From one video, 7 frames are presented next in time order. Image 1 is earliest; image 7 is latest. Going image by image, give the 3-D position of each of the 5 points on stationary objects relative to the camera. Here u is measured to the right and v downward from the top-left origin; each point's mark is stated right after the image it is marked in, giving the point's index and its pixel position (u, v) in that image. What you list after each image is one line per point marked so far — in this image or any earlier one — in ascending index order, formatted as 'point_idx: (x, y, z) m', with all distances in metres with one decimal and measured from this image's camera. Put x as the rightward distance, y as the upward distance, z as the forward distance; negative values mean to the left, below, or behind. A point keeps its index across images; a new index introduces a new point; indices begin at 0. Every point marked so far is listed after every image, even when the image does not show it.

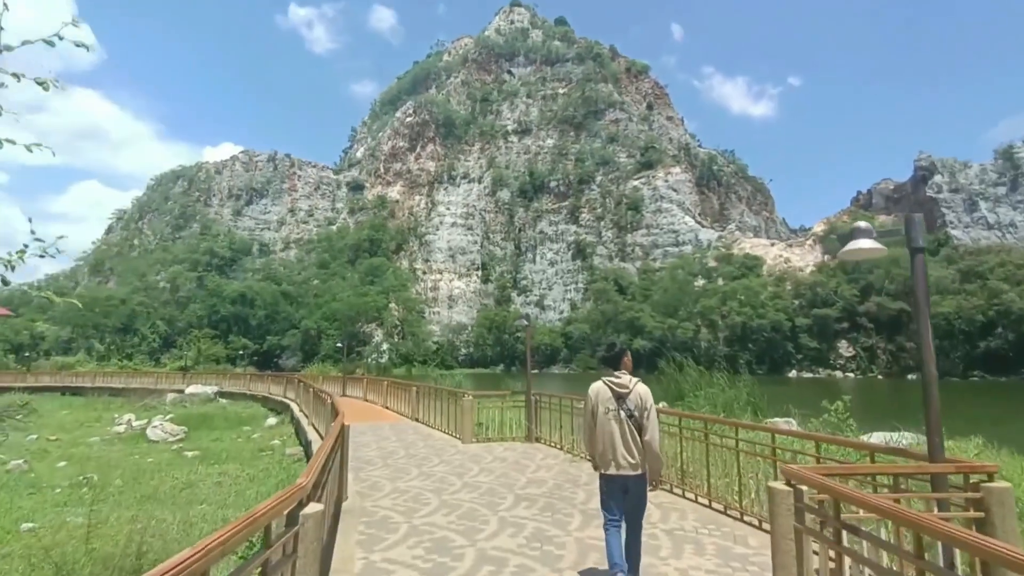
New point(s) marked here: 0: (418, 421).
0: (-3.6, -5.1, +17.6) m
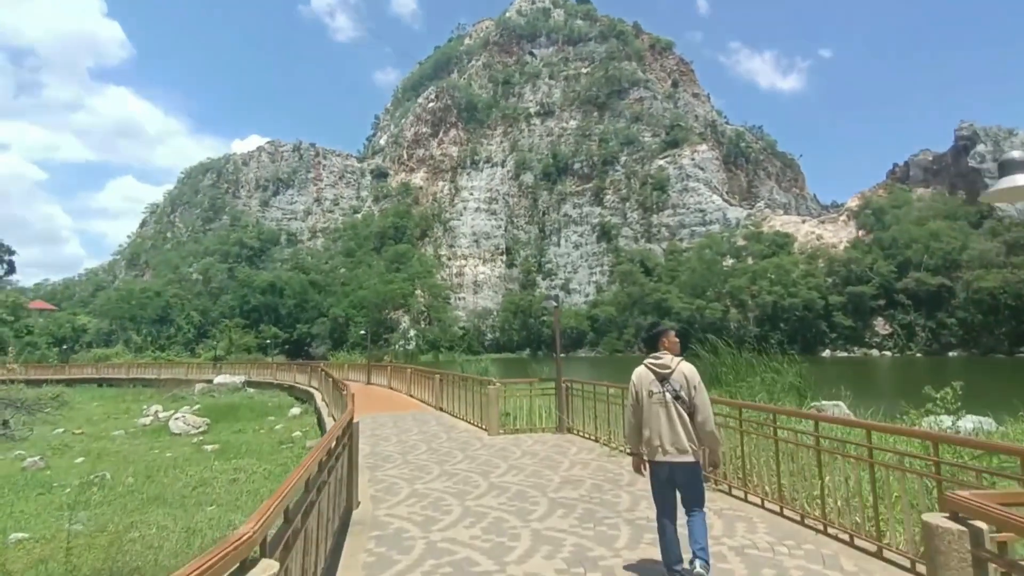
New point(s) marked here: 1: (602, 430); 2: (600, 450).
0: (-2.5, -4.4, +16.7) m
1: (+2.3, -3.6, +11.9) m
2: (+2.1, -4.0, +11.5) m
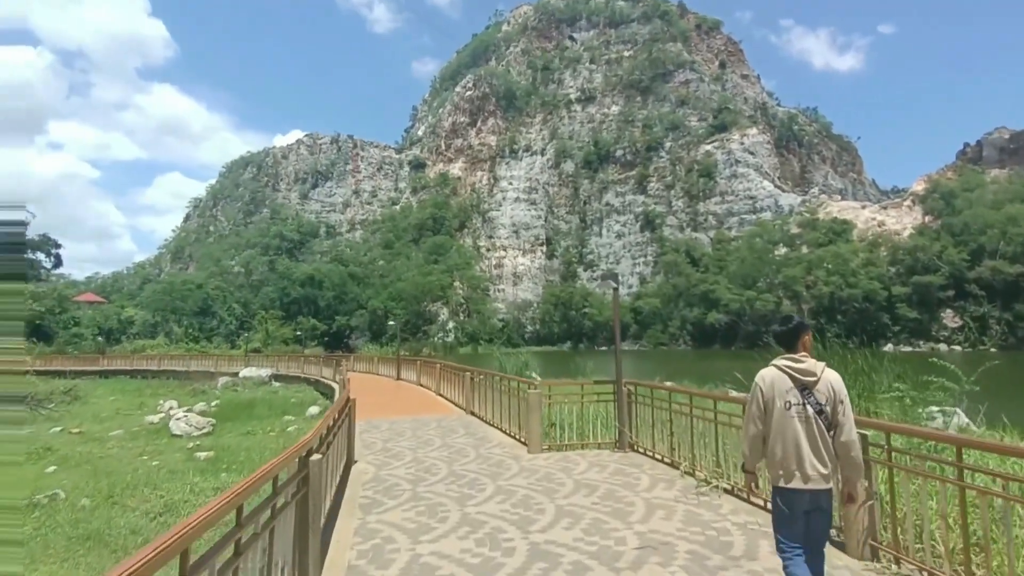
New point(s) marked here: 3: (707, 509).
0: (-1.2, -3.8, +13.9) m
1: (+3.2, -3.0, +8.6) m
2: (+3.0, -3.4, +8.3) m
3: (+3.1, -3.4, +7.3) m
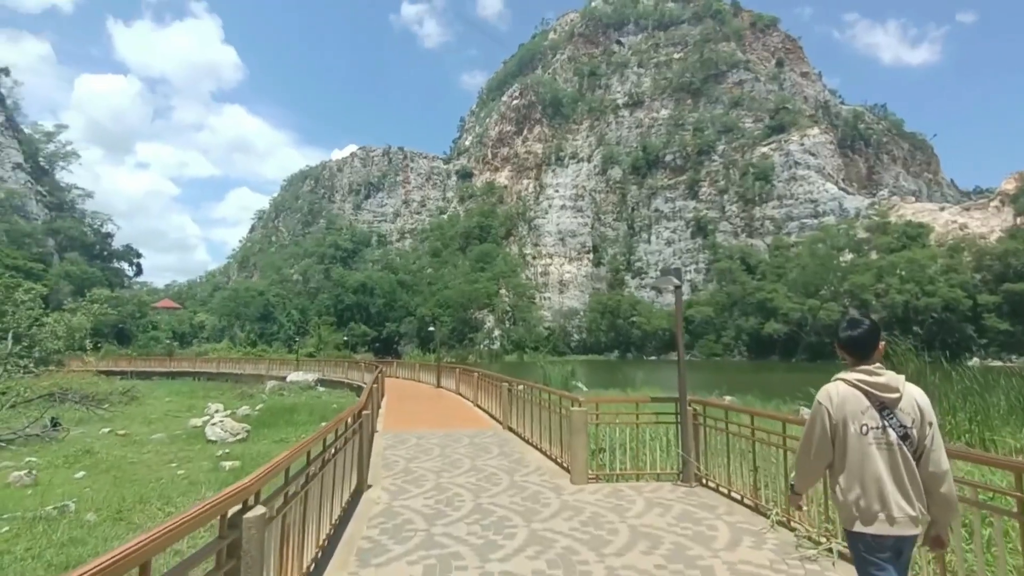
0: (0.0, -3.9, +12.6) m
1: (+3.8, -3.0, +6.9) m
2: (+3.5, -3.4, +6.6) m
3: (+3.6, -3.4, +5.6) m
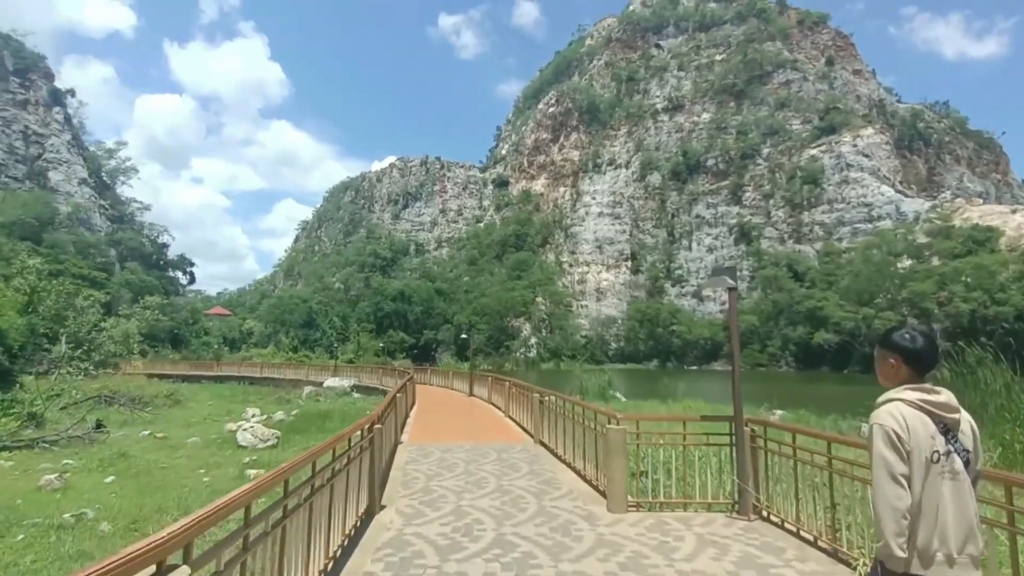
0: (+0.8, -4.0, +11.7) m
1: (+4.2, -3.0, +5.8) m
2: (+3.9, -3.4, +5.5) m
3: (+3.8, -3.4, +4.5) m
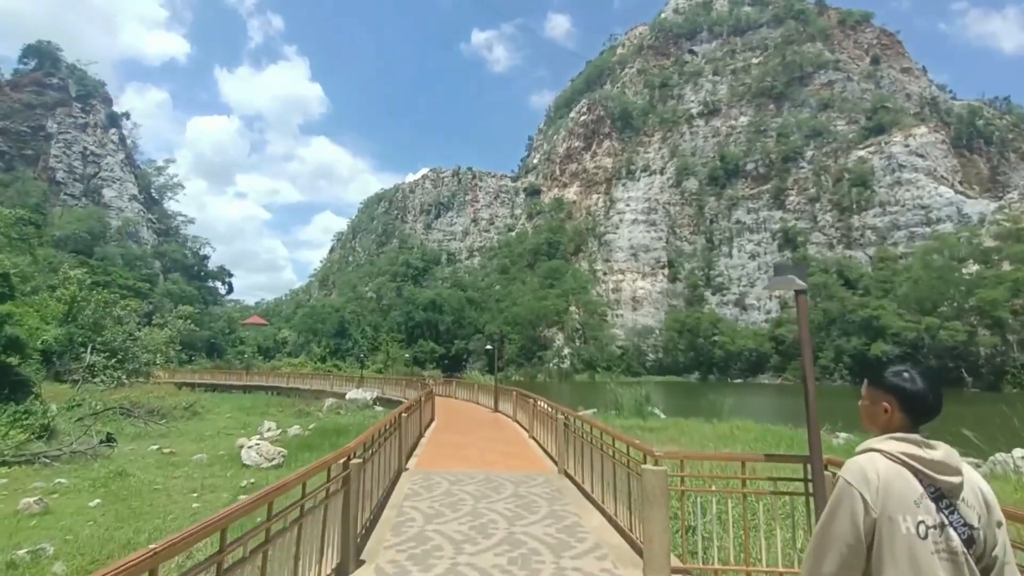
0: (+1.2, -4.1, +10.1) m
1: (+4.1, -3.0, +4.0) m
2: (+3.8, -3.4, +3.7) m
3: (+3.7, -3.3, +2.6) m
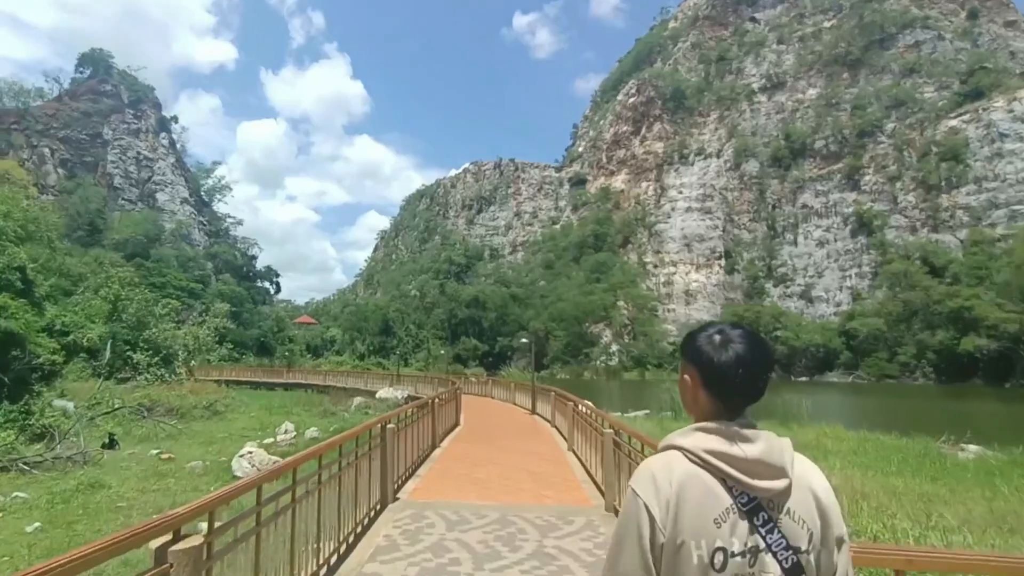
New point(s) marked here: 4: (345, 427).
0: (+1.7, -3.5, +7.2) m
1: (+3.9, -2.4, +0.8) m
2: (+3.6, -2.8, +0.5) m
3: (+3.4, -2.7, -0.5) m
4: (-6.9, -5.9, +19.7) m
